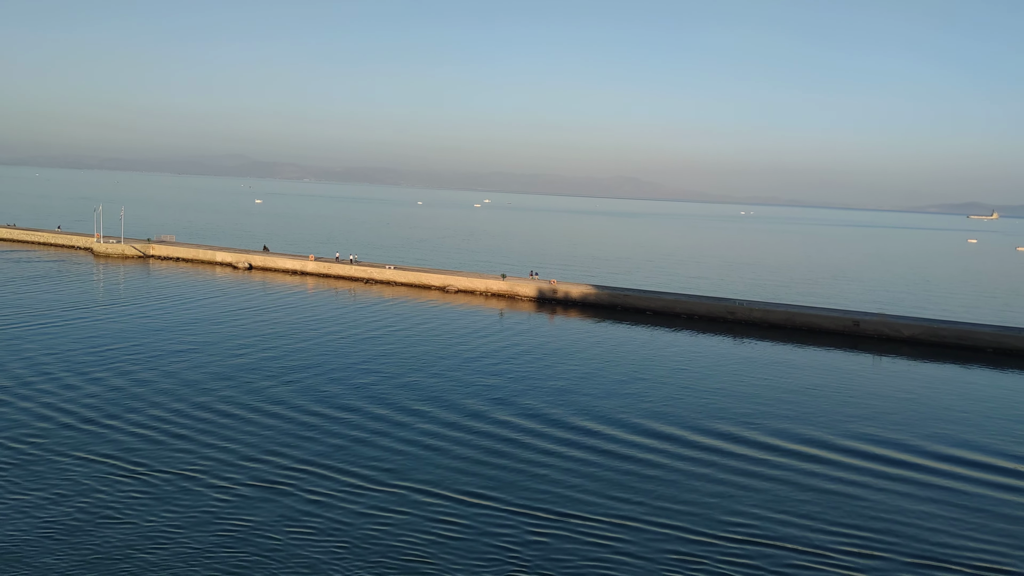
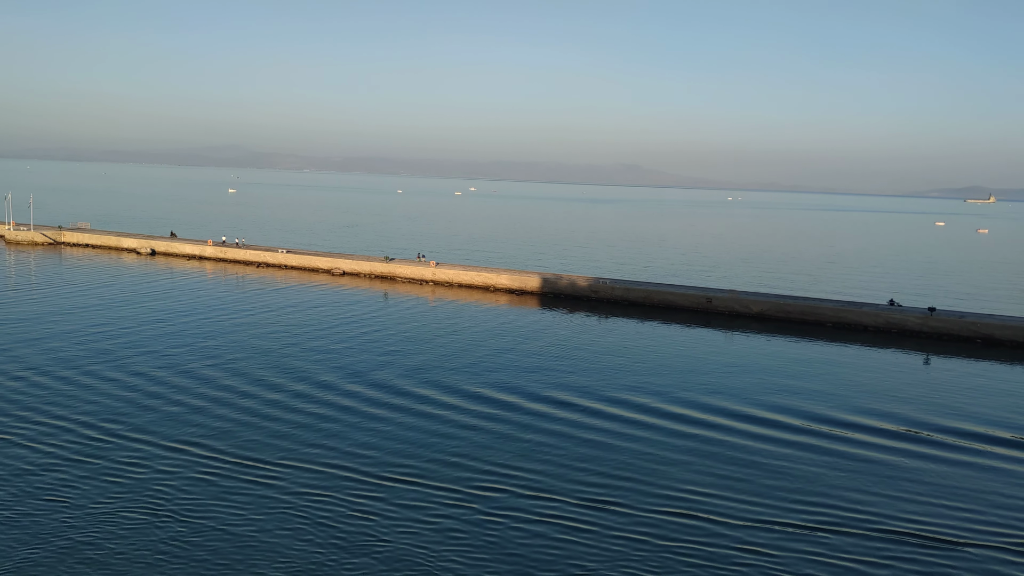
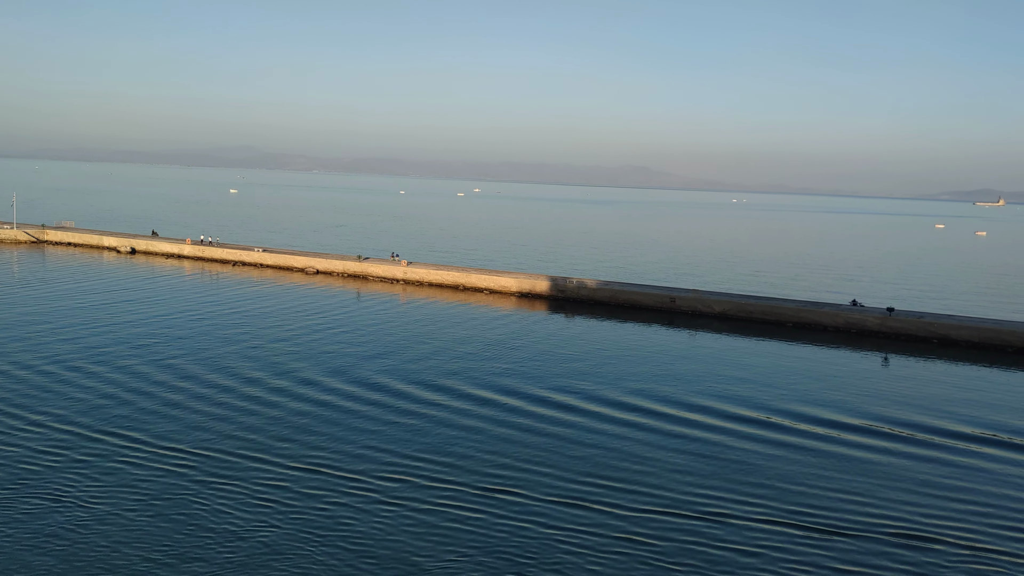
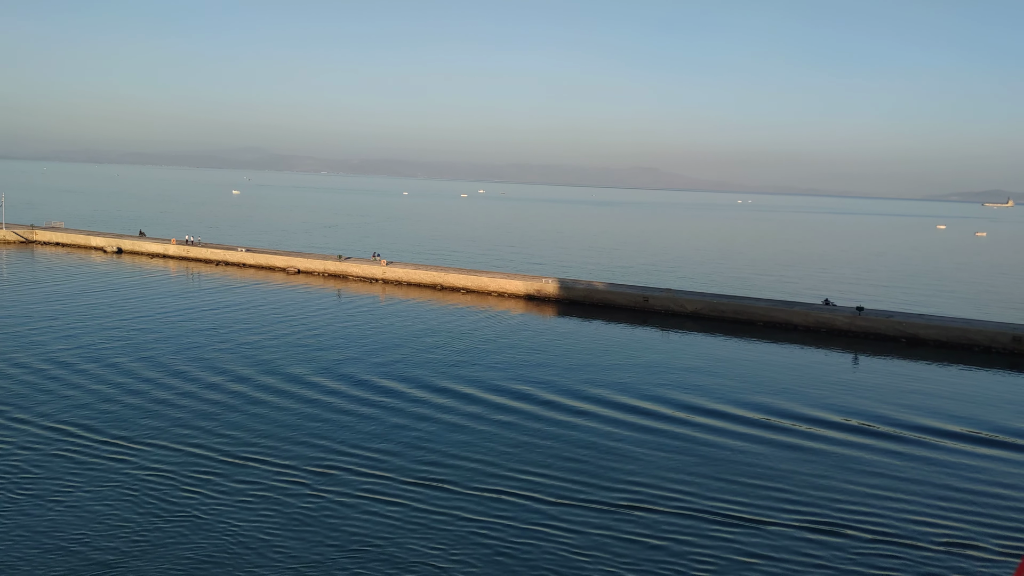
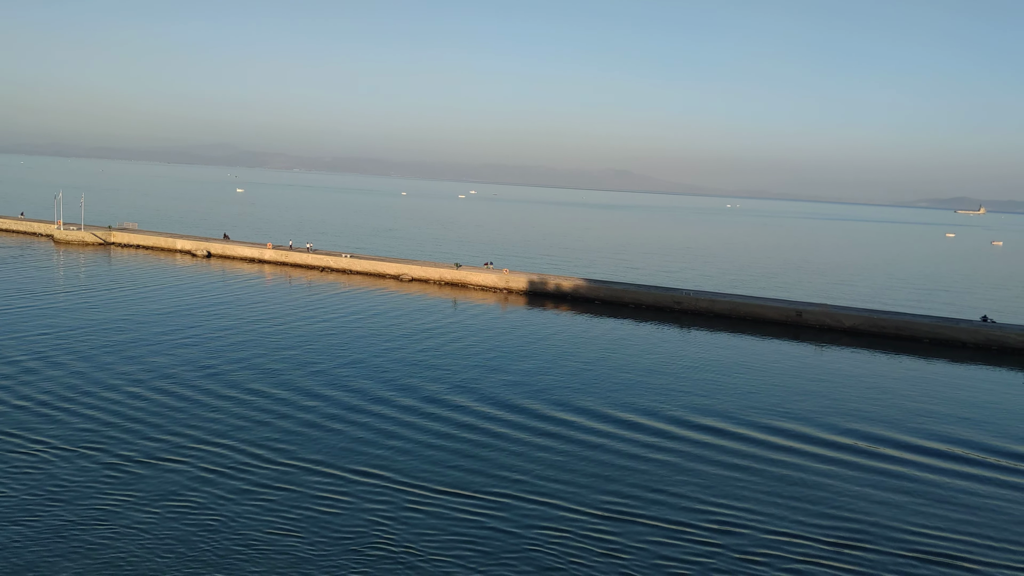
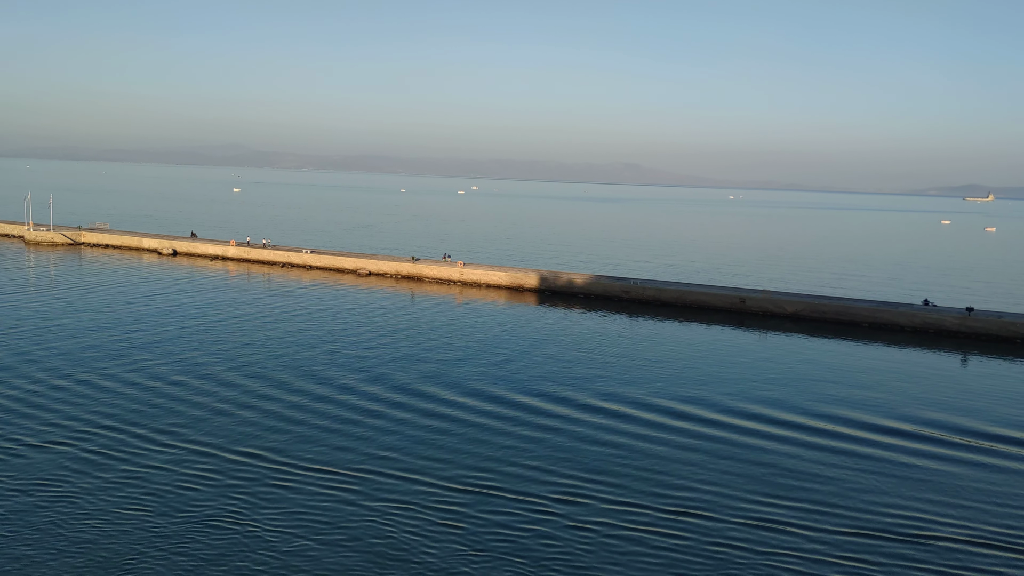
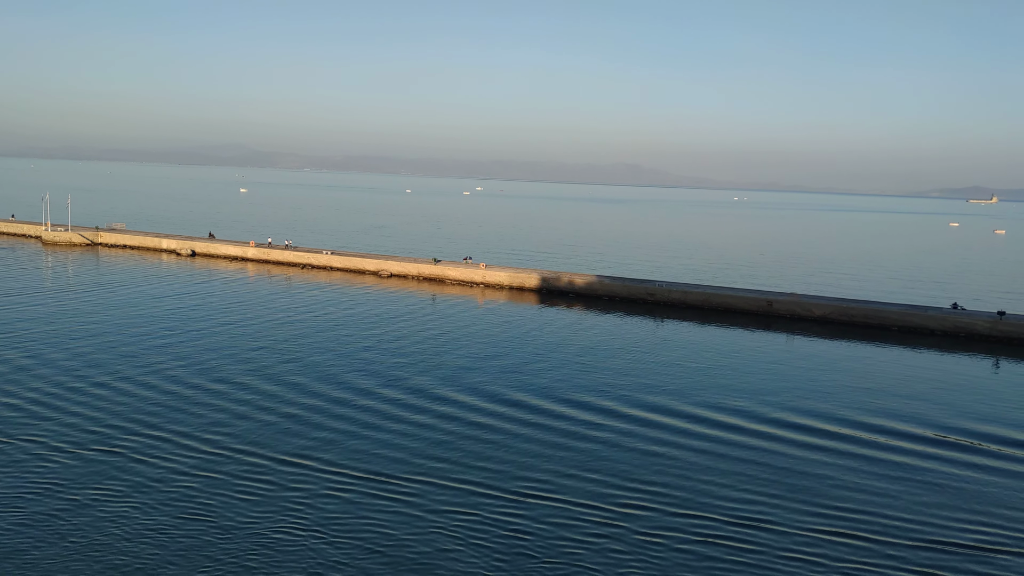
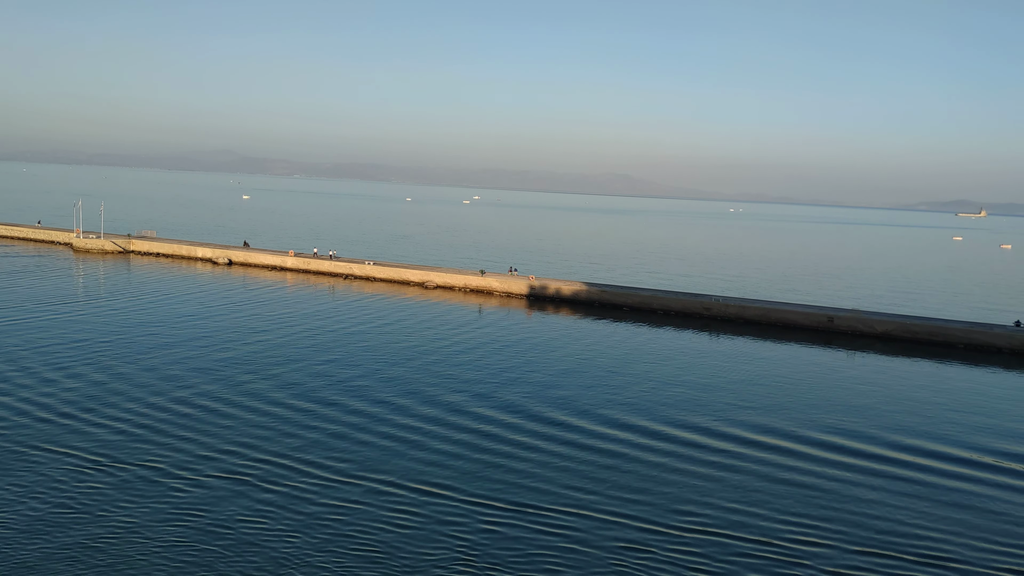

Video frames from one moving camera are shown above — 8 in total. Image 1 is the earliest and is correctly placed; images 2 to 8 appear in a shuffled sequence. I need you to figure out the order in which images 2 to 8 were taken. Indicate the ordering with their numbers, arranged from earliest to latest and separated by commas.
8, 5, 7, 6, 2, 3, 4
